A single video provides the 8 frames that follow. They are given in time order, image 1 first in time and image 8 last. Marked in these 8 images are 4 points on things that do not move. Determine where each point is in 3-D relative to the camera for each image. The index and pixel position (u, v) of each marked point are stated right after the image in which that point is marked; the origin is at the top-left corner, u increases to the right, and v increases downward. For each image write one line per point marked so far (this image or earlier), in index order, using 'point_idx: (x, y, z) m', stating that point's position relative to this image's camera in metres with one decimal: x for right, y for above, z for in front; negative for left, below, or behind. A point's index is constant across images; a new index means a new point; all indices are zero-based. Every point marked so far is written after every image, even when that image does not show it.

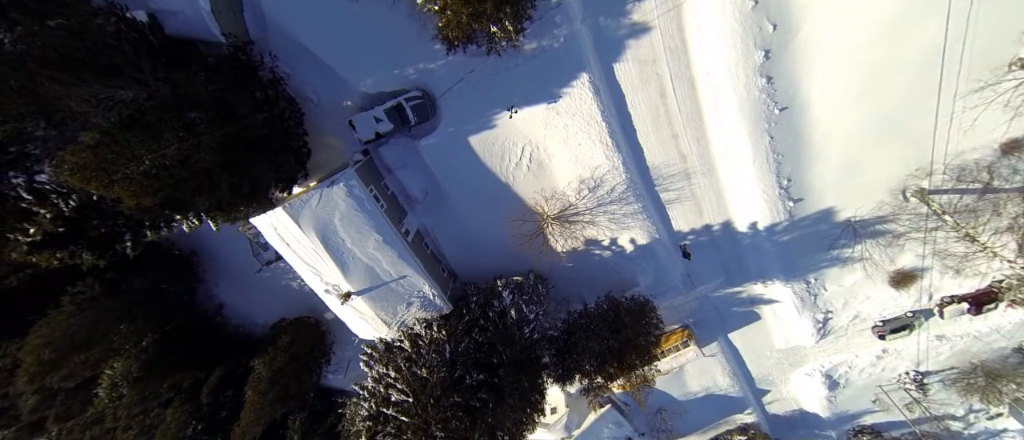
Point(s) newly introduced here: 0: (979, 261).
0: (+17.6, -1.7, +15.3) m
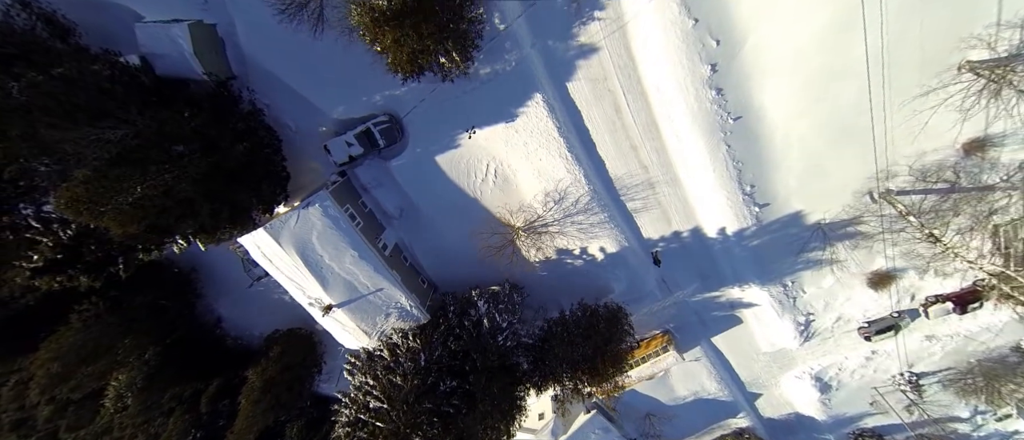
0: (+16.7, -1.7, +15.3) m
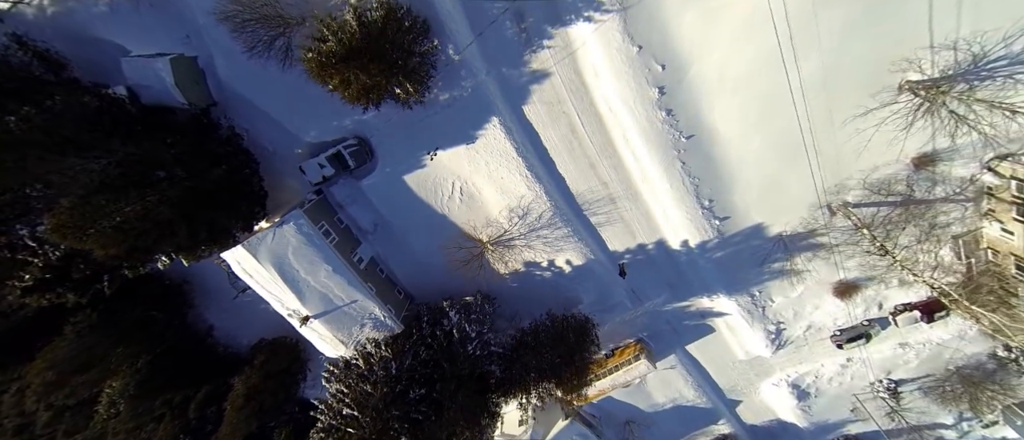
0: (+15.5, -2.2, +15.6) m
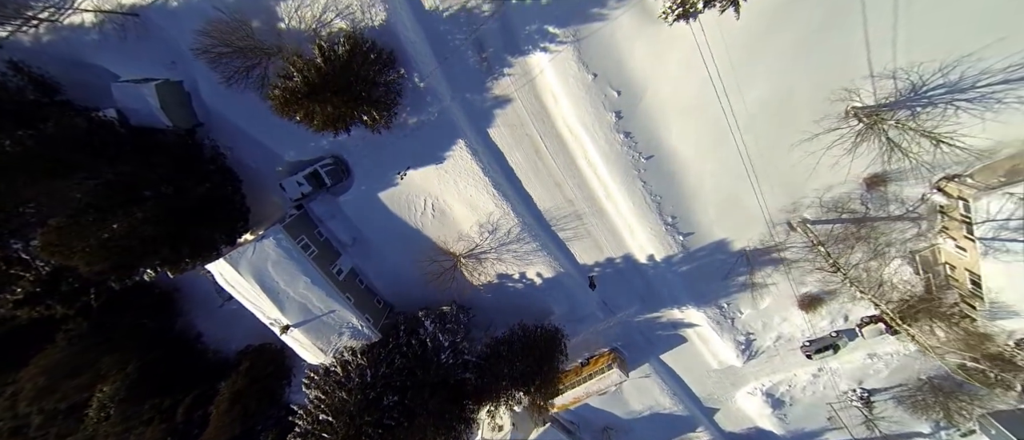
0: (+14.3, -2.8, +16.1) m
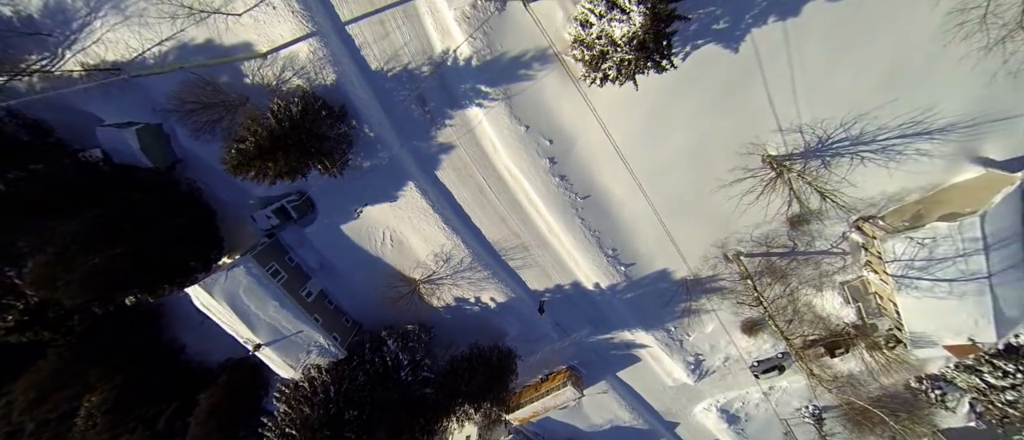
0: (+12.3, -4.2, +17.2) m
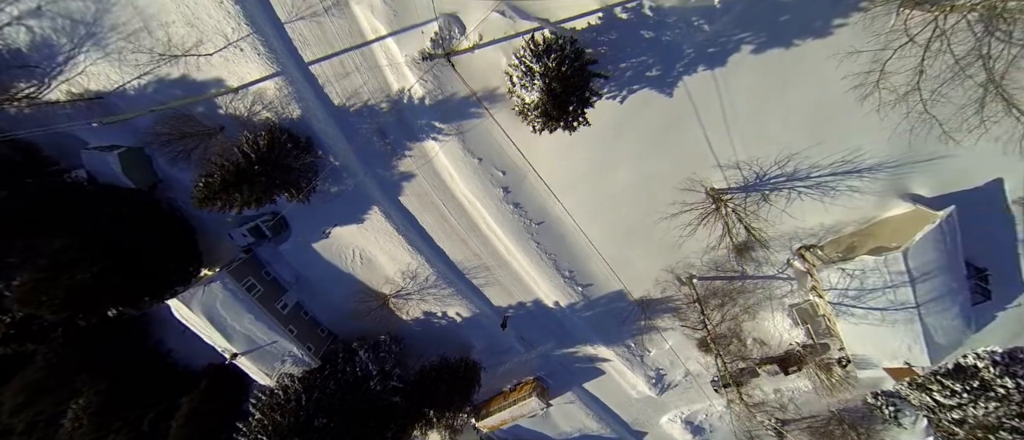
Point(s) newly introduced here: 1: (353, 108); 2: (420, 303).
0: (+10.7, -5.3, +18.0) m
1: (-5.5, +3.9, +13.5) m
2: (-4.2, -3.8, +17.7) m
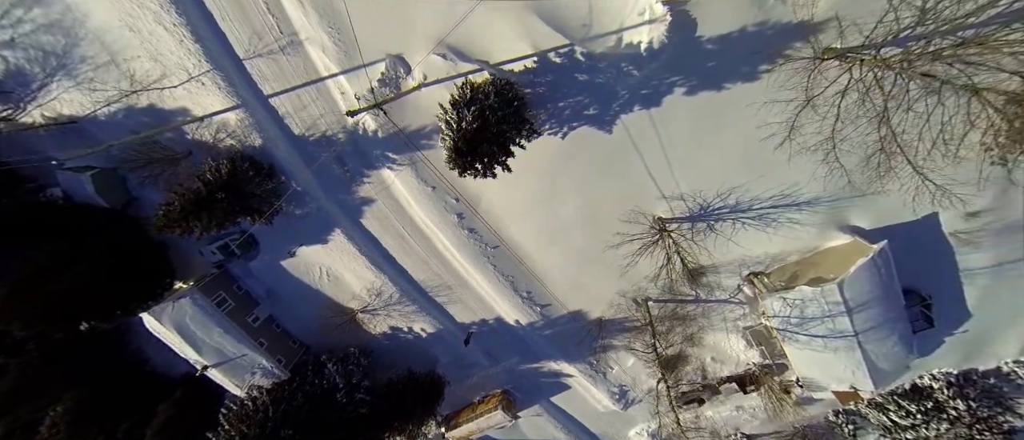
0: (+8.9, -6.4, +18.4) m
1: (-7.2, +3.0, +14.1) m
2: (-6.0, -4.7, +18.2) m
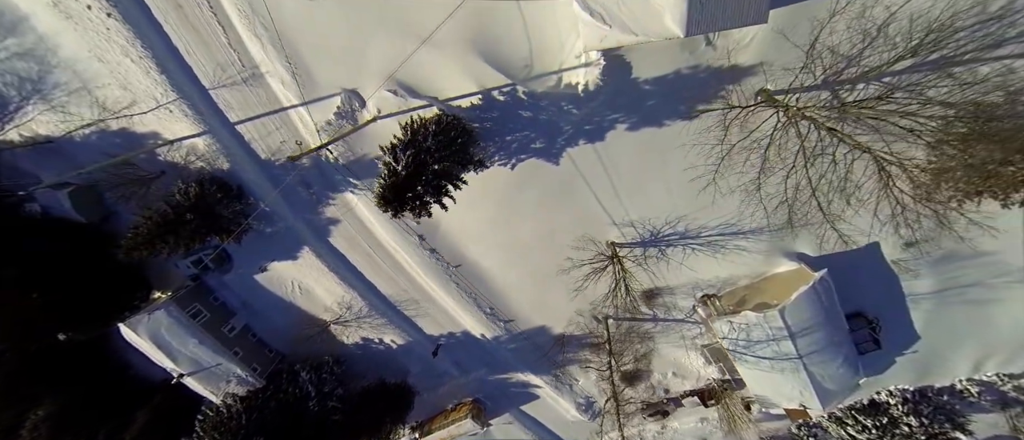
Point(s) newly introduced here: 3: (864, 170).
0: (+7.2, -7.3, +19.0) m
1: (-8.8, +2.3, +14.6) m
2: (-7.7, -5.4, +18.8) m
3: (+12.0, +1.7, +13.1) m
